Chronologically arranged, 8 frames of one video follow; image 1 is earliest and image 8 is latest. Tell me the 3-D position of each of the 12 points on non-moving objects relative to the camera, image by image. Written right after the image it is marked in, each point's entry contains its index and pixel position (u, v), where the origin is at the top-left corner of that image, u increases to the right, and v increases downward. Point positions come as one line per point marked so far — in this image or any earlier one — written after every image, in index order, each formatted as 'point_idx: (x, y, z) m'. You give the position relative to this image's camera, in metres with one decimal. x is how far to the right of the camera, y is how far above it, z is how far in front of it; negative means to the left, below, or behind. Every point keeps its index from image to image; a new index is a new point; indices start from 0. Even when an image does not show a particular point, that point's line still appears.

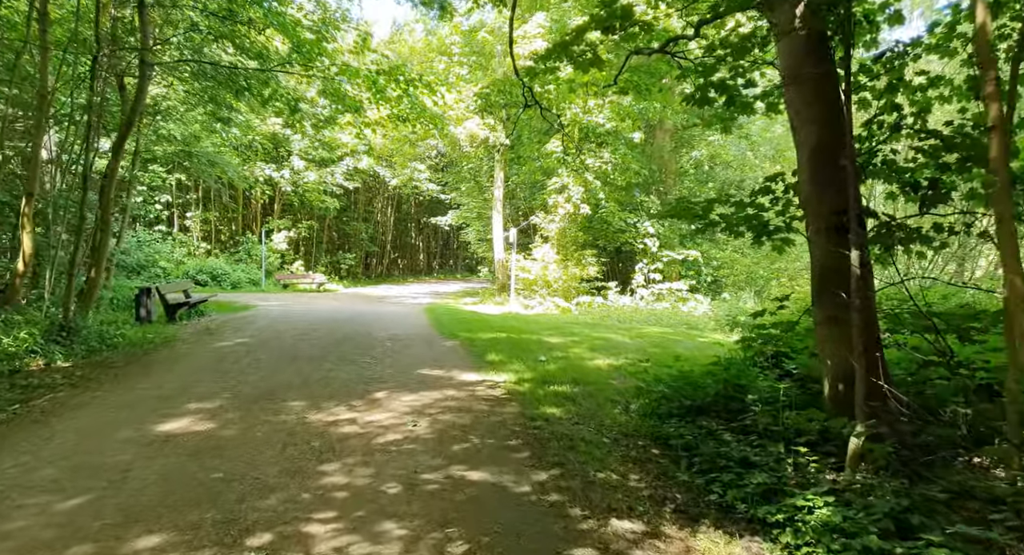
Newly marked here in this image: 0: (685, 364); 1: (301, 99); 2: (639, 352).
0: (+1.9, -0.9, +7.6) m
1: (-4.0, +3.4, +13.5) m
2: (+1.6, -1.0, +9.1) m
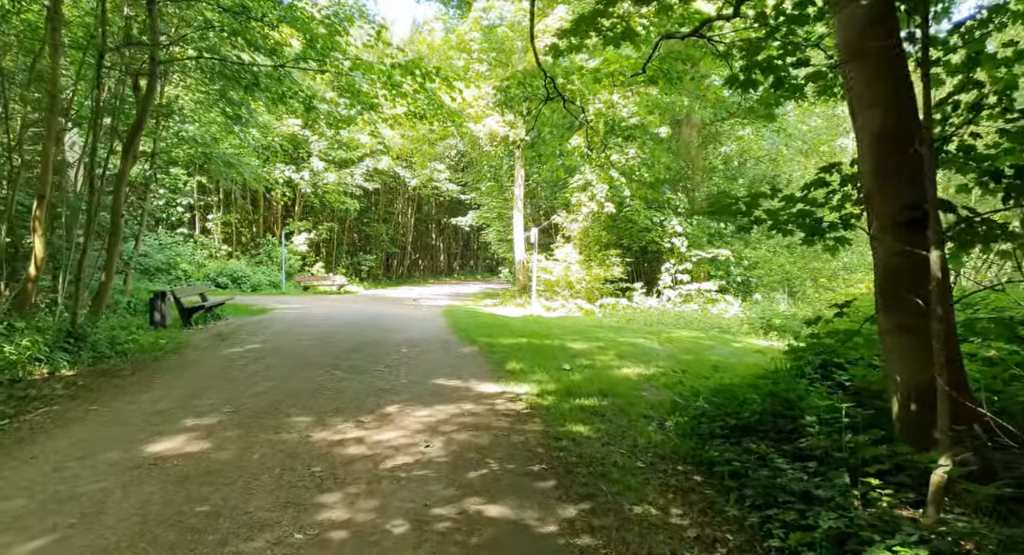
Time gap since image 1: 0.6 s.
0: (+2.1, -1.0, +7.0) m
1: (-3.6, +3.4, +13.1) m
2: (+1.9, -1.0, +8.5) m
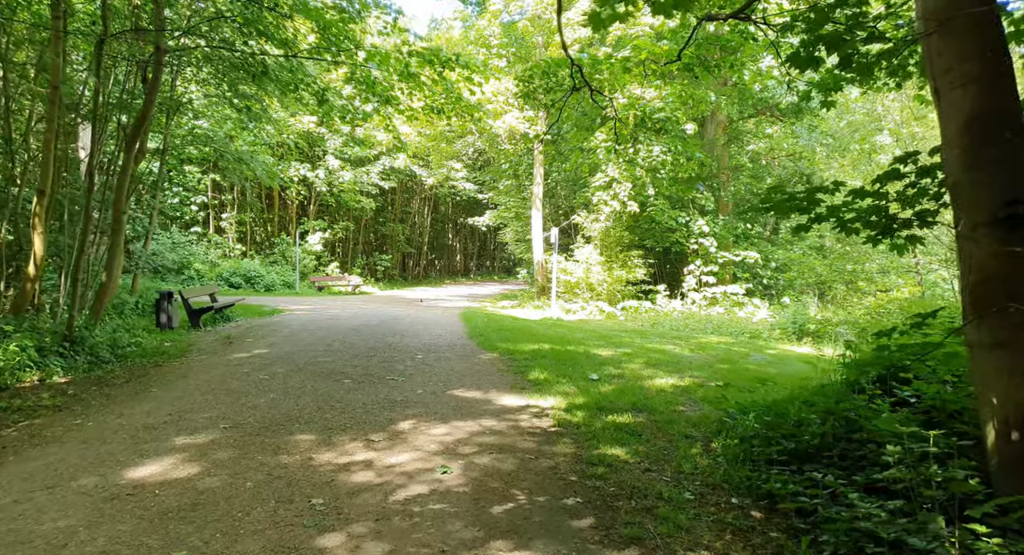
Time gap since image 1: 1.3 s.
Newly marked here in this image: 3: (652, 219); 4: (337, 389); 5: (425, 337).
0: (+2.3, -1.0, +6.3) m
1: (-3.2, +3.3, +12.6) m
2: (+2.2, -1.1, +7.9) m
3: (+4.0, +1.6, +19.9) m
4: (-1.7, -1.1, +6.7) m
5: (-1.3, -0.9, +10.6) m
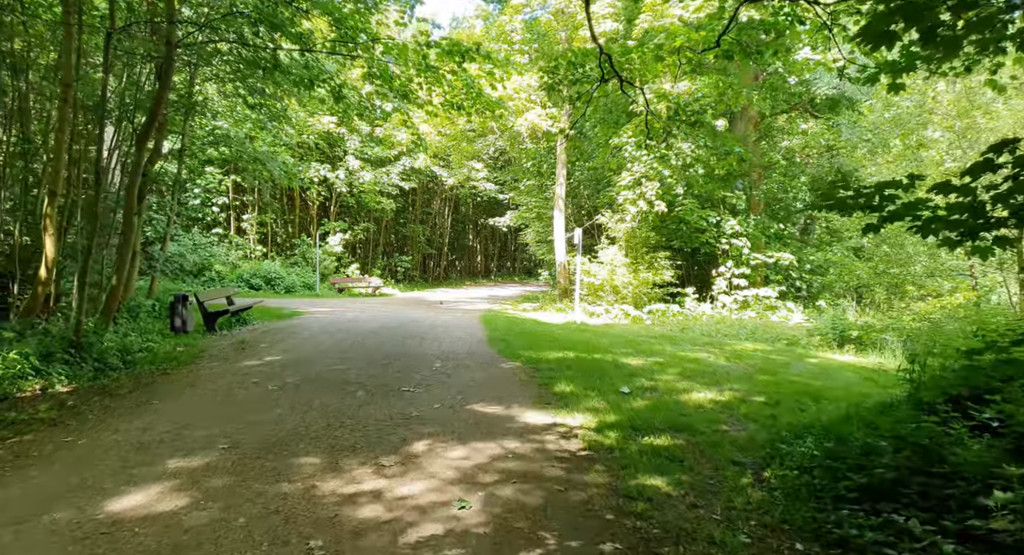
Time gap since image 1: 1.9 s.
0: (+2.5, -1.0, +5.7) m
1: (-2.8, +3.3, +12.1) m
2: (+2.4, -1.1, +7.3) m
3: (+4.6, +1.6, +19.3) m
4: (-1.4, -1.1, +6.2) m
5: (-1.0, -0.9, +10.1) m
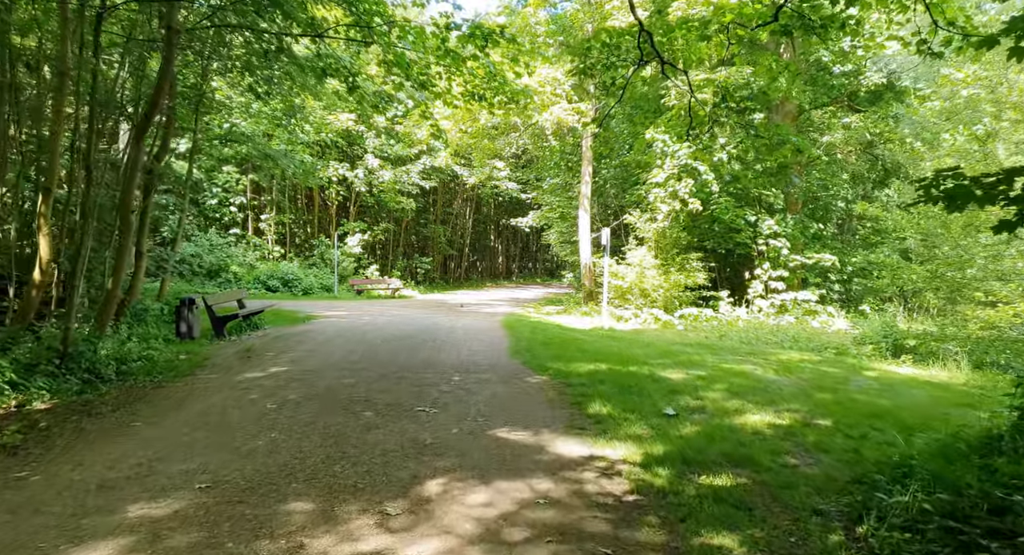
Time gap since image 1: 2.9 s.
0: (+2.7, -1.1, +4.9) m
1: (-2.4, +3.3, +11.4) m
2: (+2.7, -1.2, +6.4) m
3: (+5.2, +1.5, +18.3) m
4: (-1.2, -1.1, +5.5) m
5: (-0.6, -1.0, +9.3) m
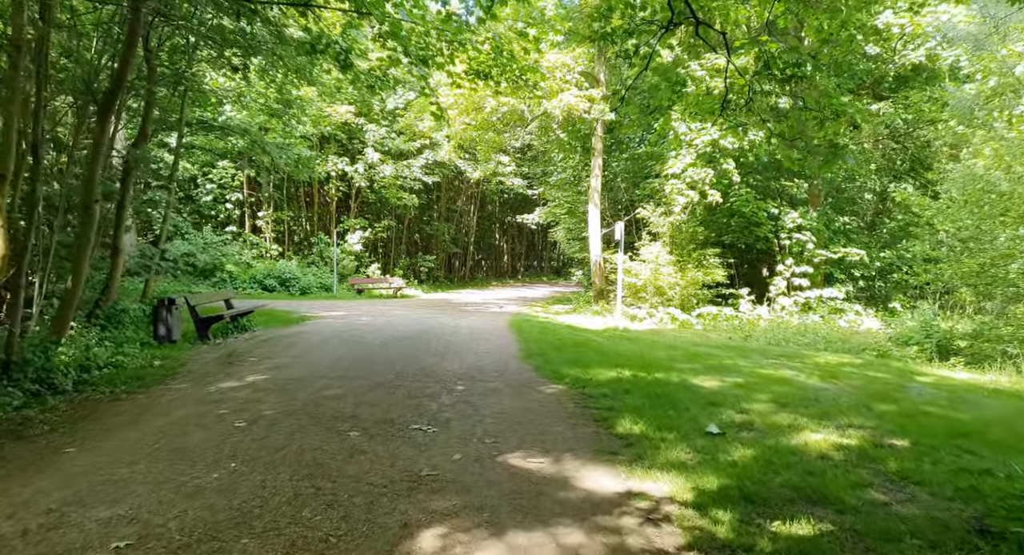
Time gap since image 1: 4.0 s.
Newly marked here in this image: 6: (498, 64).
0: (+2.8, -1.0, +3.9) m
1: (-2.3, +3.3, +10.4) m
2: (+2.8, -1.1, +5.4) m
3: (+5.4, +1.6, +17.3) m
4: (-1.1, -1.1, +4.5) m
5: (-0.5, -0.9, +8.4) m
6: (-0.2, +3.3, +10.8) m
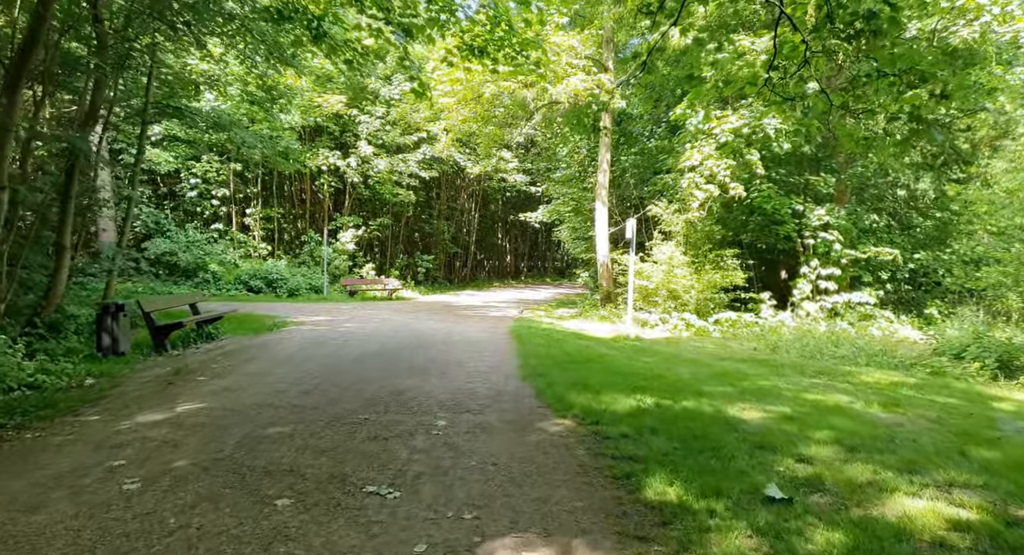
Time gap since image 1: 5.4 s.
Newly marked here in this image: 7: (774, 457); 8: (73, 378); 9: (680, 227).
0: (+2.8, -1.1, +2.5) m
1: (-2.3, +3.3, +9.1) m
2: (+2.7, -1.2, +4.0) m
3: (+5.4, +1.5, +15.9) m
4: (-1.2, -1.1, +3.1) m
5: (-0.5, -1.0, +7.0) m
6: (-0.2, +3.2, +9.5) m
7: (+1.7, -1.1, +4.6) m
8: (-4.6, -1.0, +7.4) m
9: (+3.6, +1.1, +15.2) m
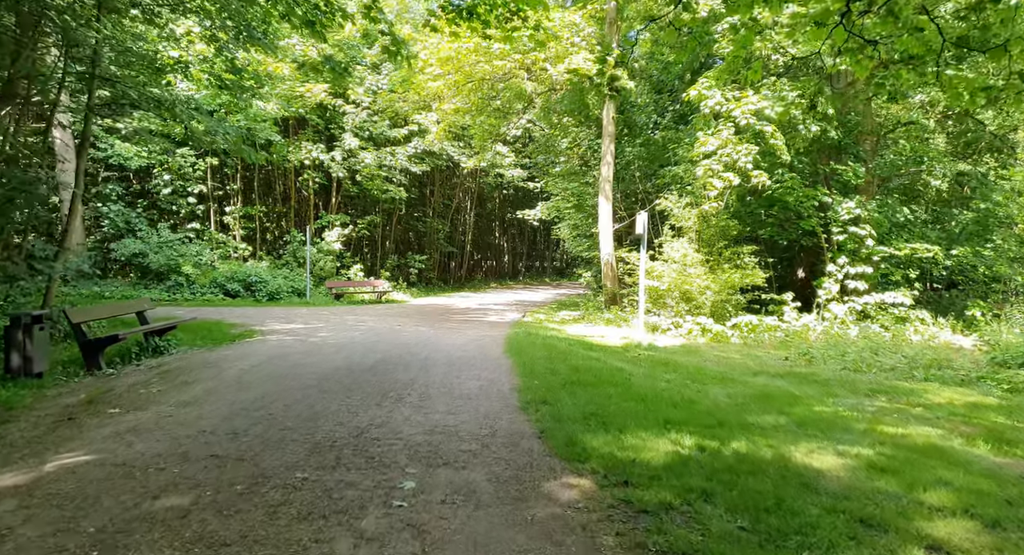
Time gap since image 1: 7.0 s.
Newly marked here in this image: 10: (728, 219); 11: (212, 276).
0: (+2.7, -1.1, +1.0) m
1: (-2.4, +3.2, +7.6) m
2: (+2.7, -1.2, +2.5) m
3: (+5.3, +1.5, +14.4) m
4: (-1.2, -1.2, +1.6) m
5: (-0.6, -1.0, +5.5) m
6: (-0.3, +3.2, +8.0) m
7: (+1.7, -1.2, +3.1) m
8: (-4.6, -1.1, +5.9) m
9: (+3.5, +1.1, +13.8) m
10: (+4.3, +1.1, +14.0) m
11: (-7.9, 0.0, +18.4) m
